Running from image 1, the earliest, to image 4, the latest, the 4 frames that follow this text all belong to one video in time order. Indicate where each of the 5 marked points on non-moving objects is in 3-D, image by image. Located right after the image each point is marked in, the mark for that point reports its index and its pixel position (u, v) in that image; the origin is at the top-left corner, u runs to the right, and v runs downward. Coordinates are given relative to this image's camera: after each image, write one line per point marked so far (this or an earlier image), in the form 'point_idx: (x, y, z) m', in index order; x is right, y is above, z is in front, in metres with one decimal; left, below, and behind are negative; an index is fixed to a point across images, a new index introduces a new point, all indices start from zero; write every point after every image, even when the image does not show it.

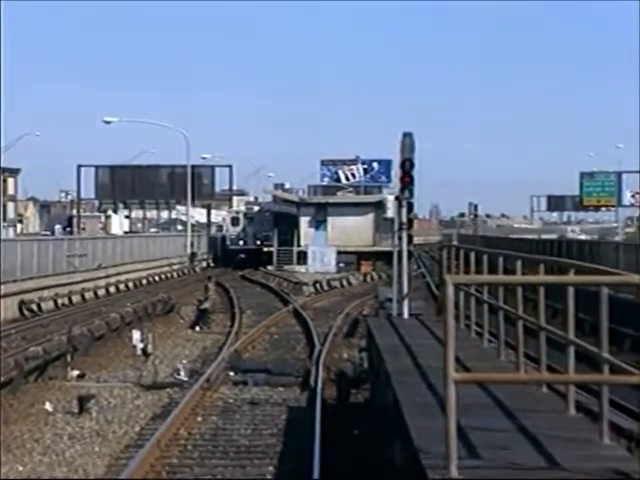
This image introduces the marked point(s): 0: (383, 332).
0: (+0.5, -0.8, +16.4) m
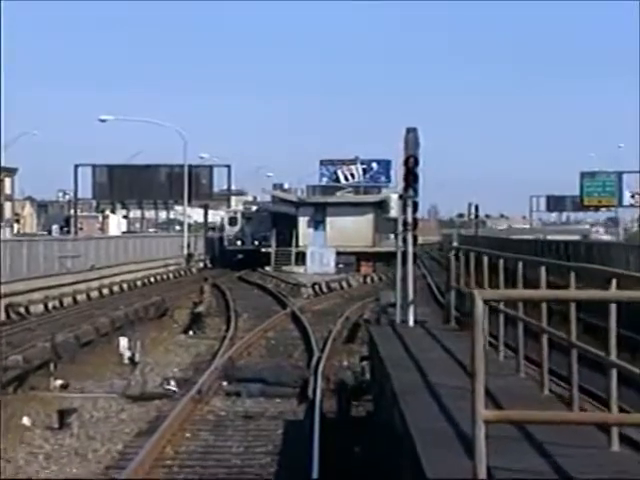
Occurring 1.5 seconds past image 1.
0: (+0.5, -0.8, +15.2) m
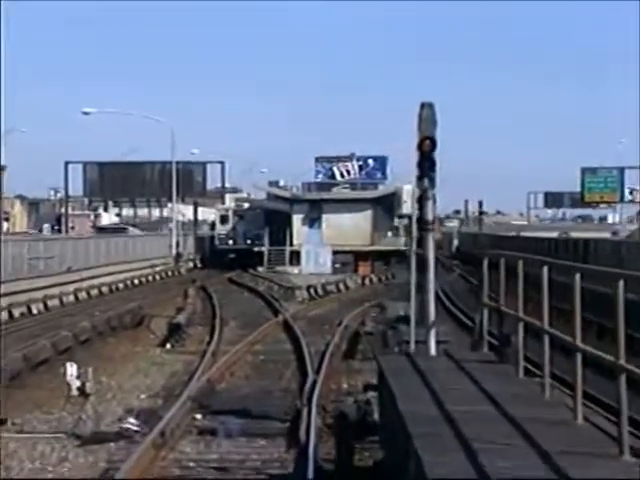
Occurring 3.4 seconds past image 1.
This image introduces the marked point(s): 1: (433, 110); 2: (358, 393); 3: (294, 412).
0: (+0.5, -0.8, +11.5) m
1: (+0.9, +1.1, +15.6) m
2: (+0.4, -1.6, +19.1) m
3: (-0.2, -1.6, +17.0) m
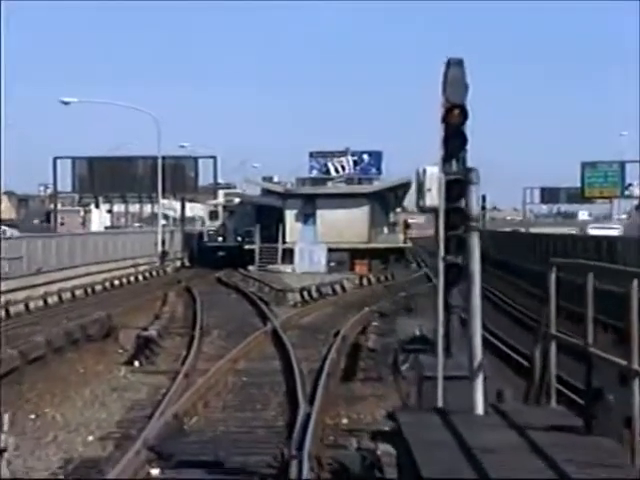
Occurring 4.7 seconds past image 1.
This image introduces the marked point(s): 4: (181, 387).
0: (+0.5, -0.8, +7.6) m
1: (+0.9, +1.1, +11.7) m
2: (+0.3, -1.6, +15.3) m
3: (-0.3, -1.6, +13.2) m
4: (-1.4, -1.5, +19.1) m
